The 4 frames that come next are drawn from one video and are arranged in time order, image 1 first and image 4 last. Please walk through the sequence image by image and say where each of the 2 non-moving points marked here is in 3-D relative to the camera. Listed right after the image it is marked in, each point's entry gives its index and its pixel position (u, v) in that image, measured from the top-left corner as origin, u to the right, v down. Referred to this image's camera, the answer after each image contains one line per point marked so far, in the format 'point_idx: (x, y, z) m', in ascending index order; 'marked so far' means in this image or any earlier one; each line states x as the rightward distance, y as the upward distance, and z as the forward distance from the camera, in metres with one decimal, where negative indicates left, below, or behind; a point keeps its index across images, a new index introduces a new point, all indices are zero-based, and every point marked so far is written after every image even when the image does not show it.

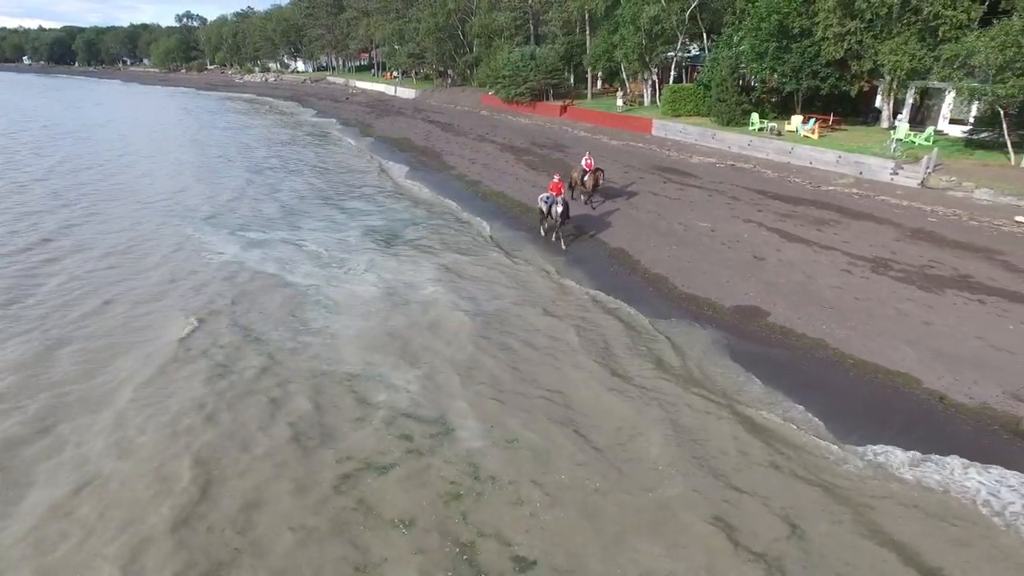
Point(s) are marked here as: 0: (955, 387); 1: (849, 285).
0: (+7.7, -1.8, +10.8) m
1: (+8.0, +0.1, +14.6) m
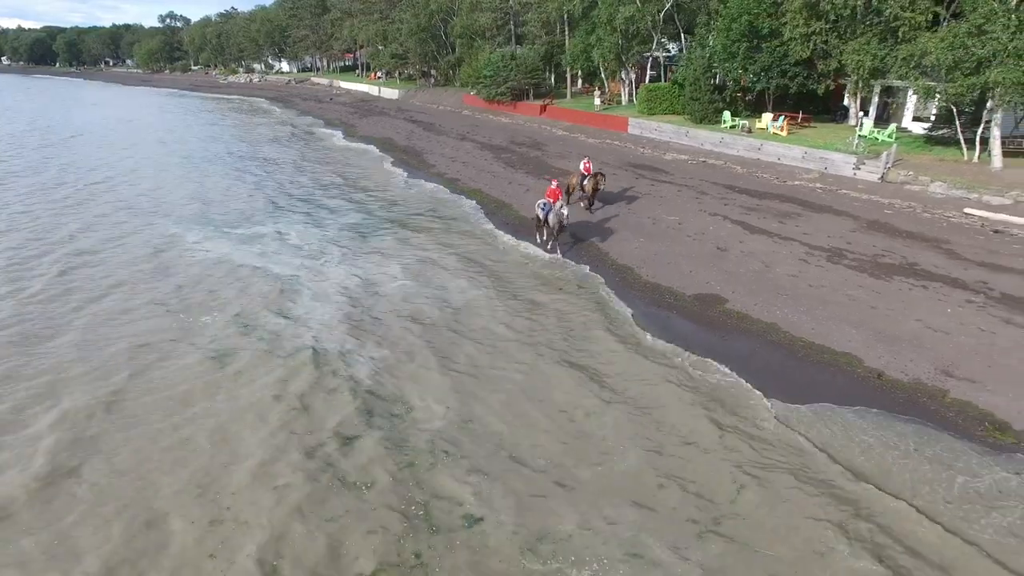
0: (+7.1, -1.5, +11.6) m
1: (+7.3, +0.4, +15.4) m
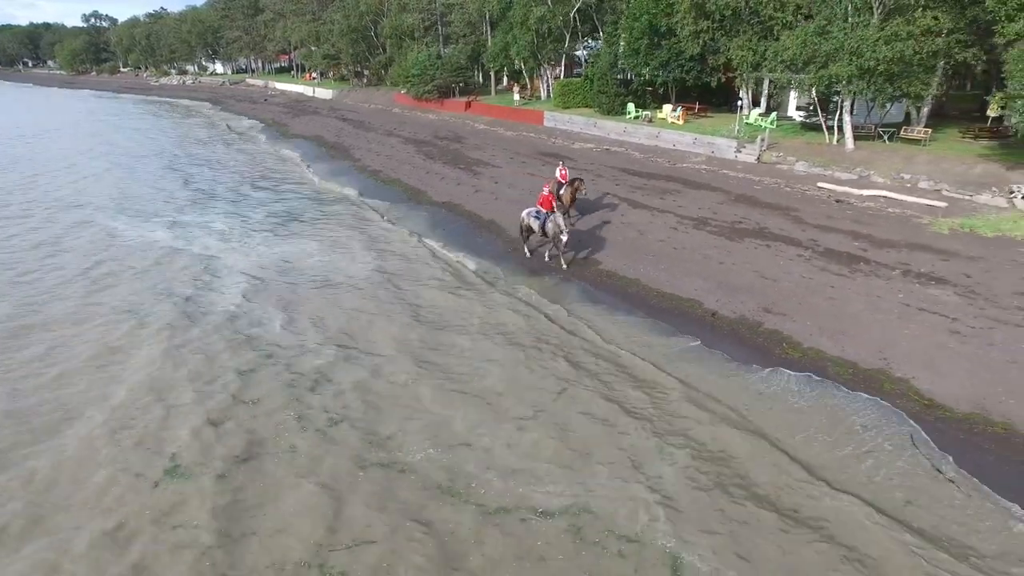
0: (+4.7, -0.4, +13.7) m
1: (+4.5, +1.4, +17.5) m
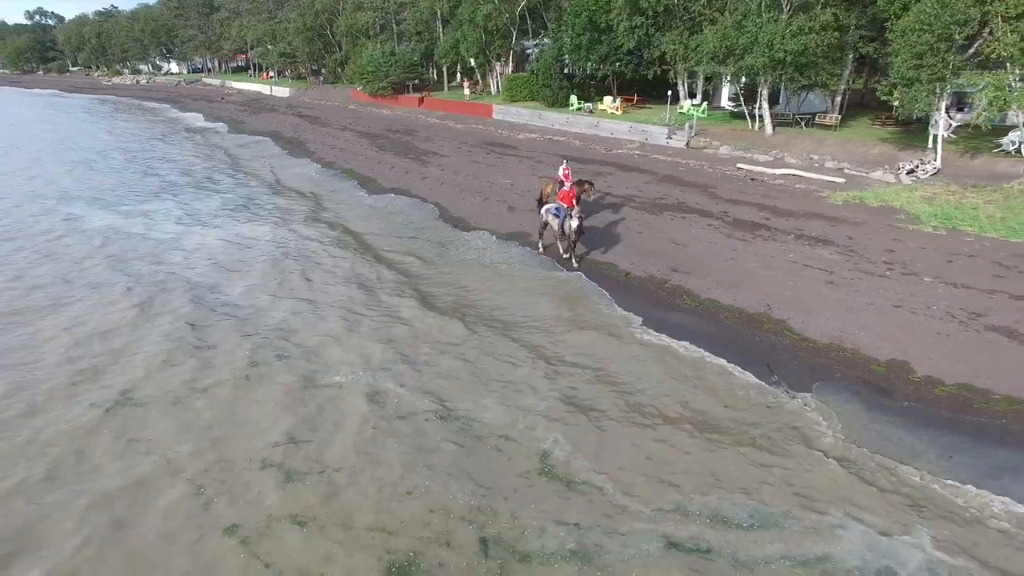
0: (+3.1, +0.5, +15.1) m
1: (+2.7, +2.3, +19.0) m
